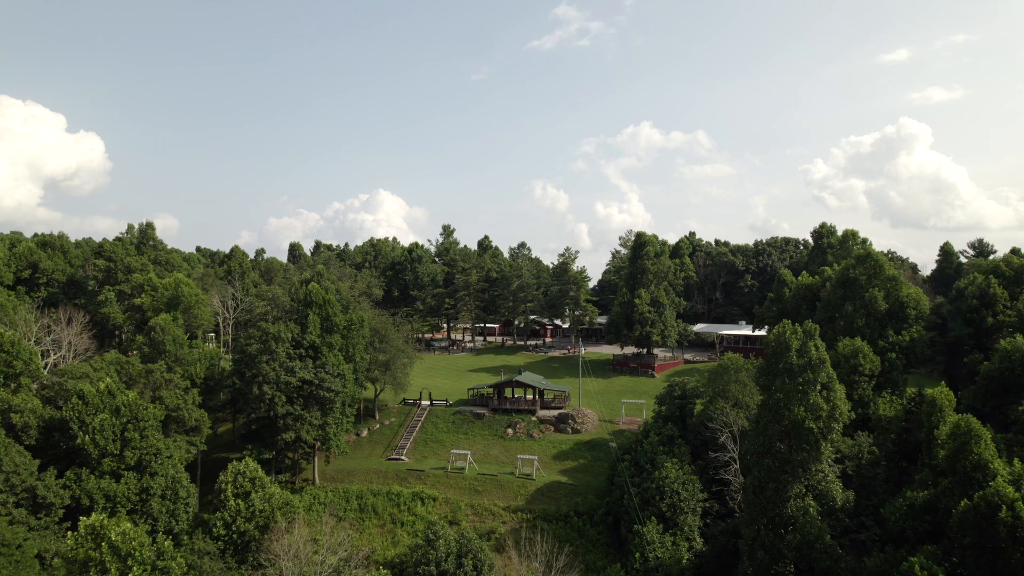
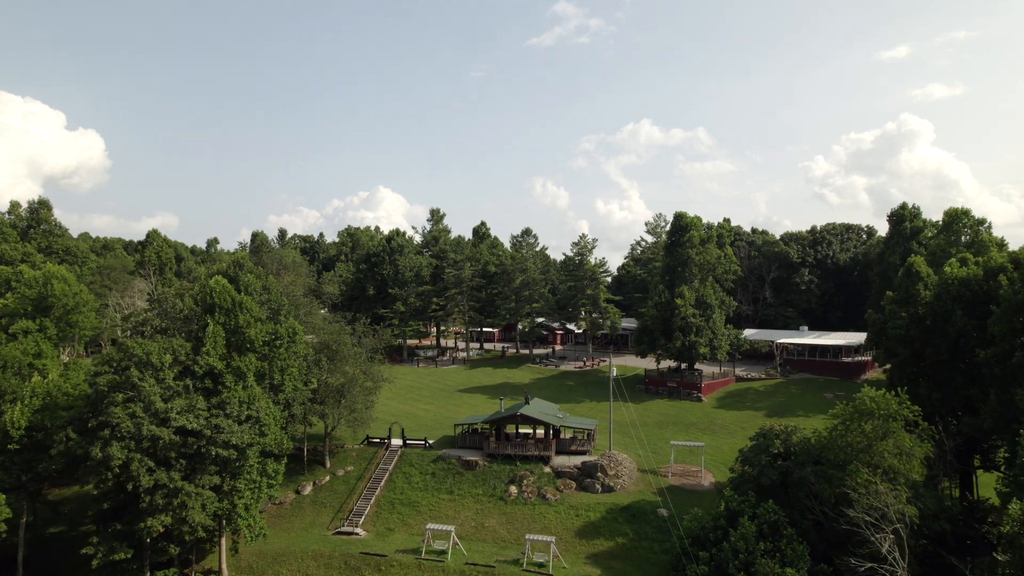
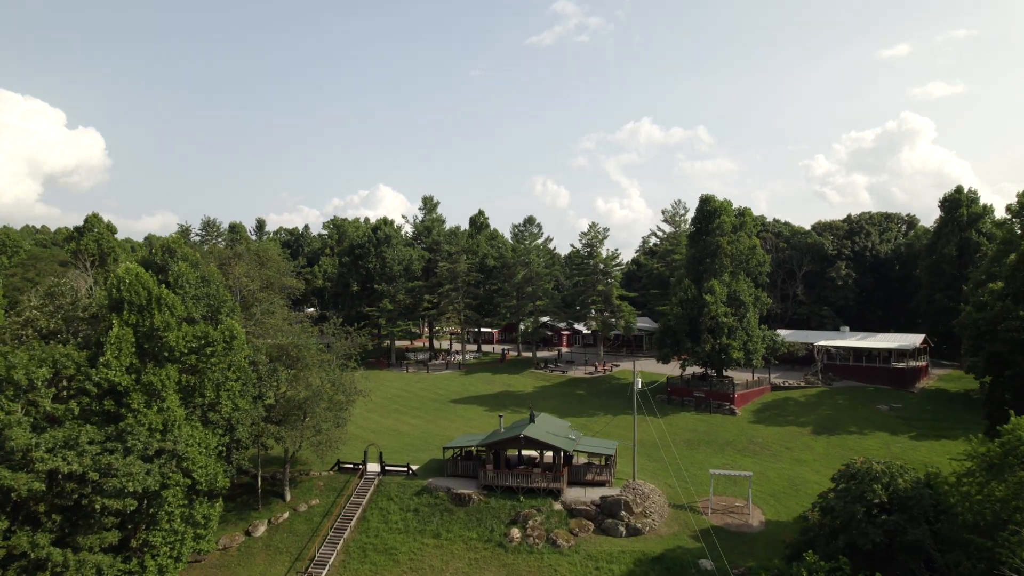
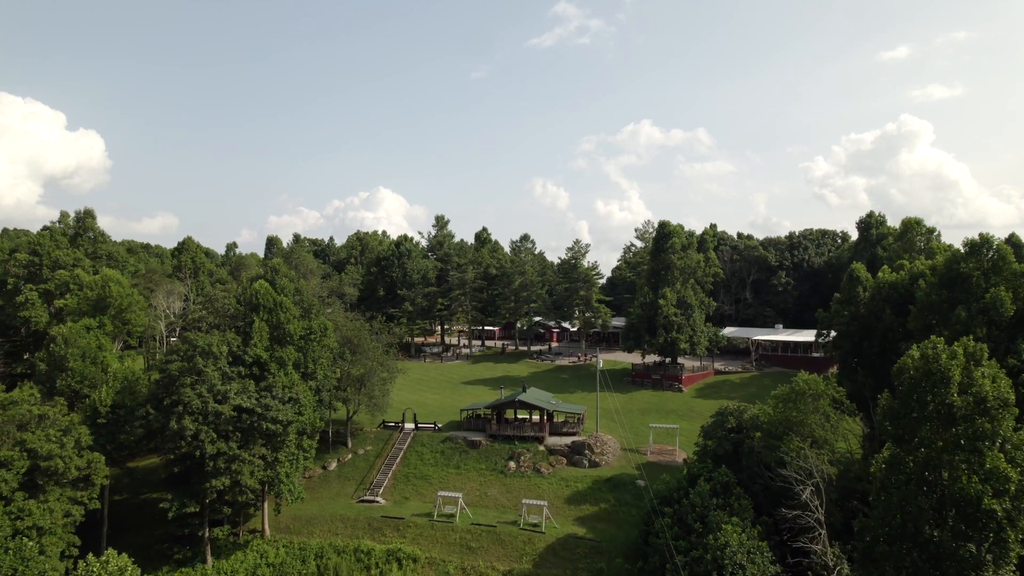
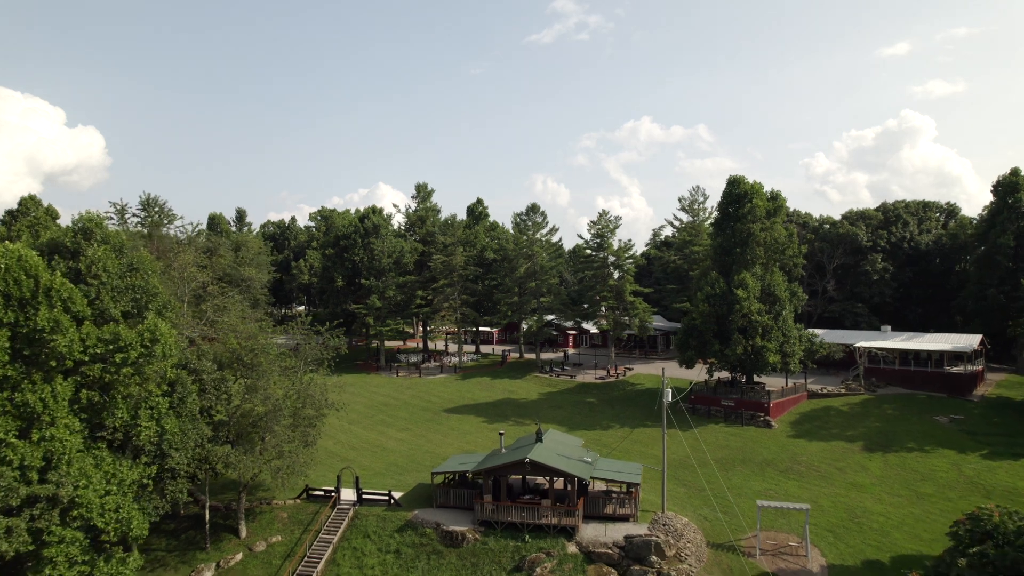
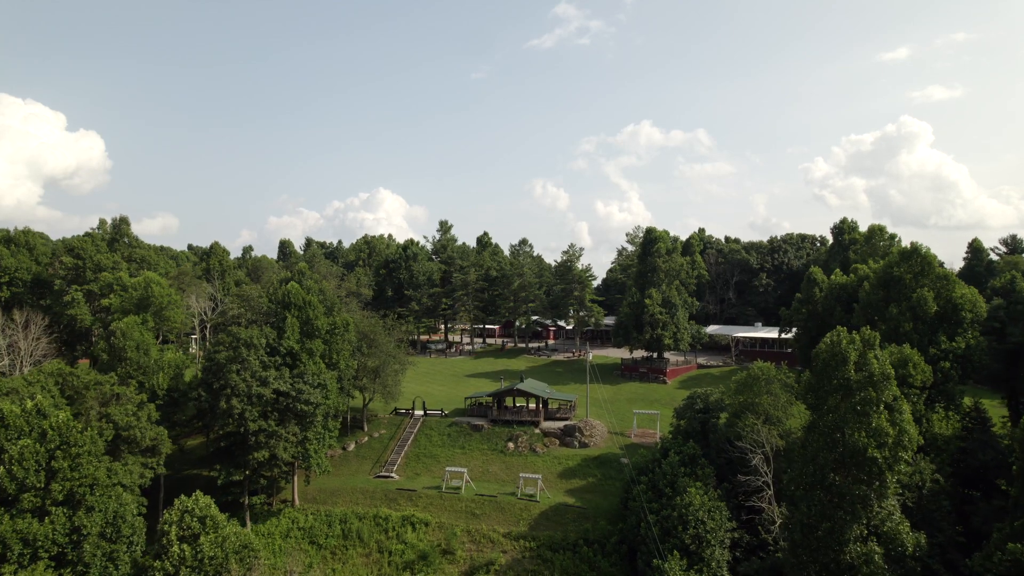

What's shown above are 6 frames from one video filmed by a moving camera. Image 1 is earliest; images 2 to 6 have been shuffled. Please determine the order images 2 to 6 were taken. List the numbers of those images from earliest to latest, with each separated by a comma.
6, 4, 2, 3, 5
